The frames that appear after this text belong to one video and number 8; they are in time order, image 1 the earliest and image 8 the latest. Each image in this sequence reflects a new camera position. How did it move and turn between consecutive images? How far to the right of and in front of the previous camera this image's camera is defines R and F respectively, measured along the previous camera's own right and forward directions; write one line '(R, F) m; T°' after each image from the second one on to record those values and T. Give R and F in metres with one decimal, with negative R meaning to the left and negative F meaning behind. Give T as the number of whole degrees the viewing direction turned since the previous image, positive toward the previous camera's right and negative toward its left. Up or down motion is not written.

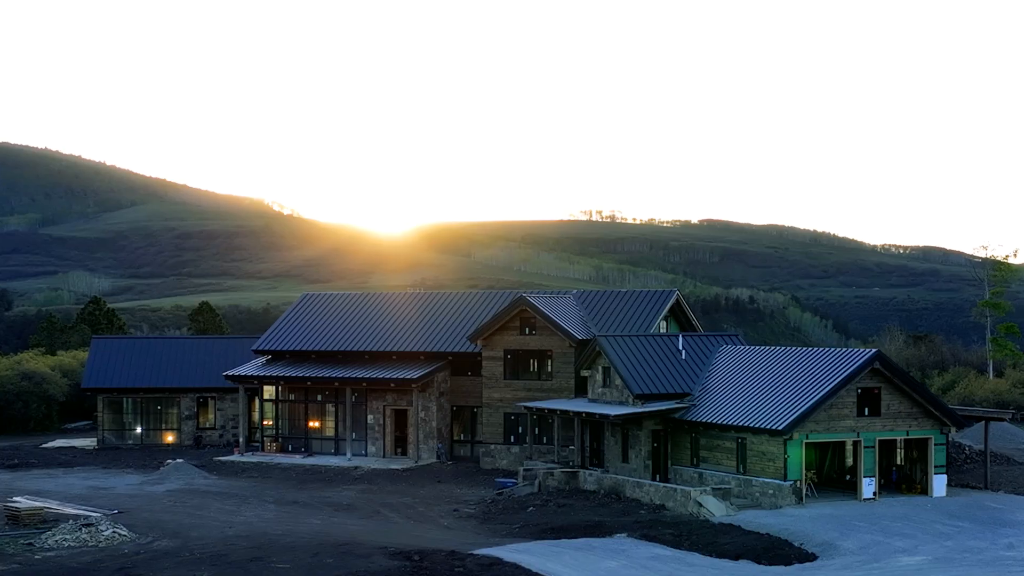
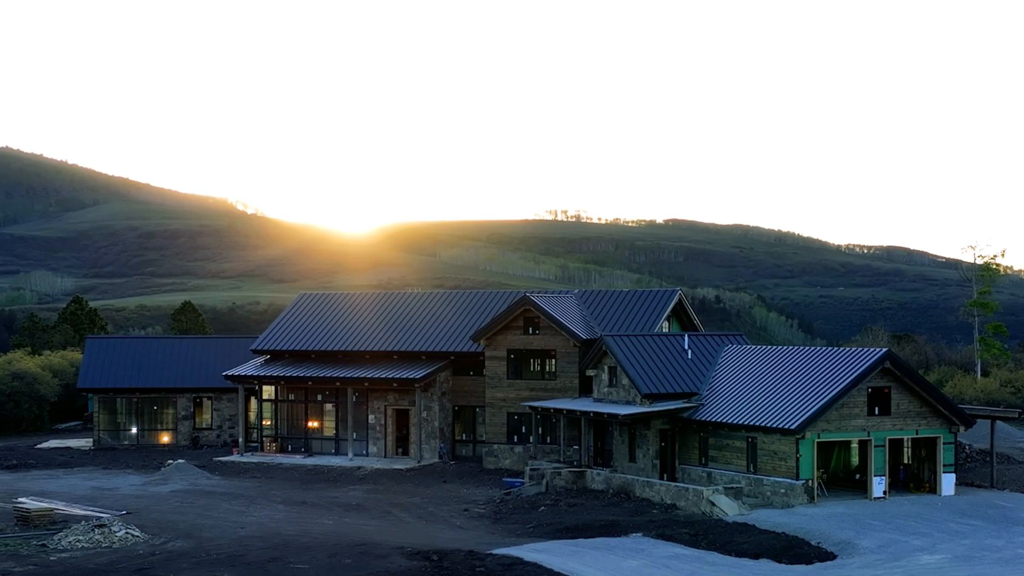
(-0.7, 0.0) m; +1°
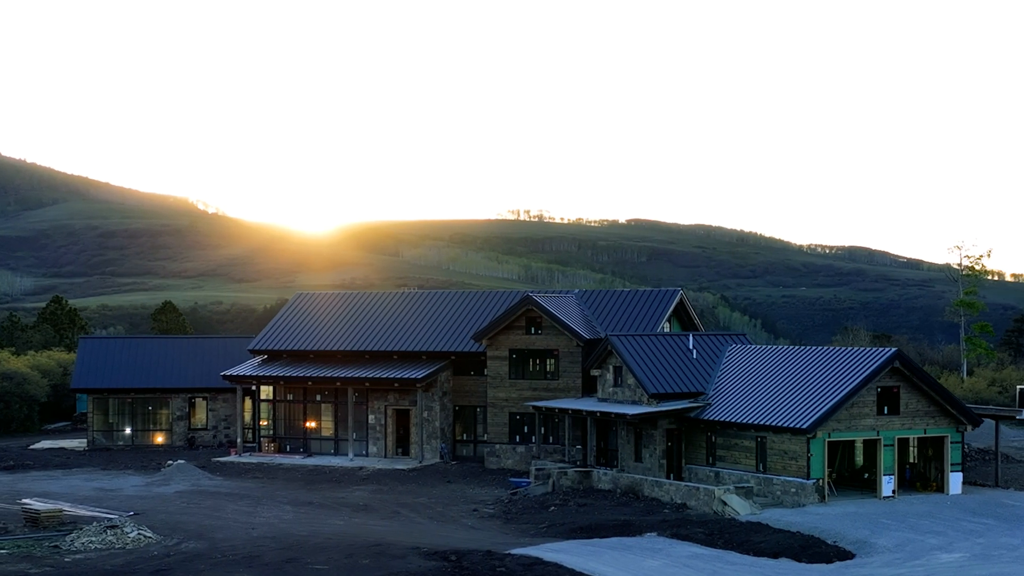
(-0.7, 0.0) m; +1°
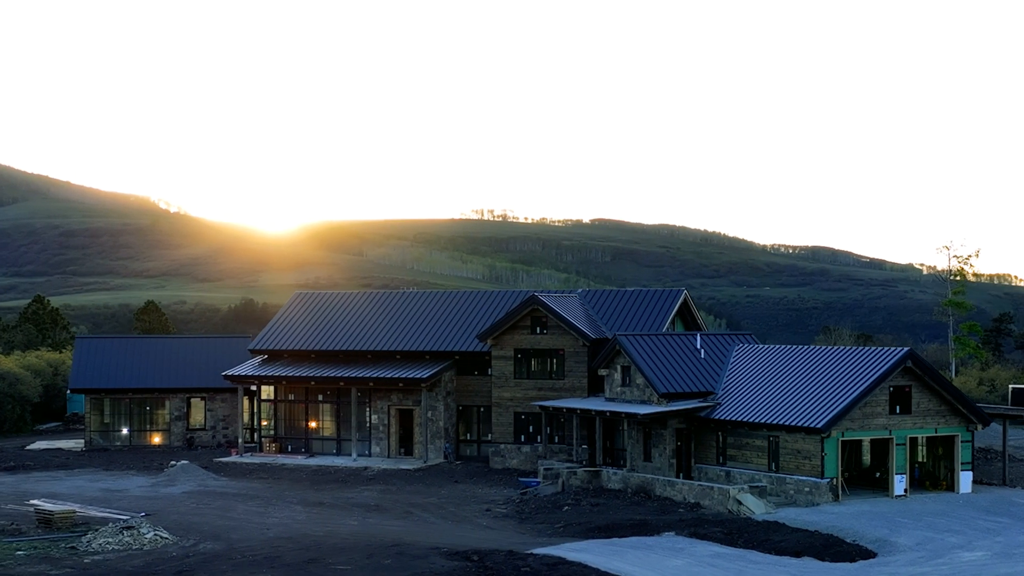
(-0.7, 0.0) m; +1°
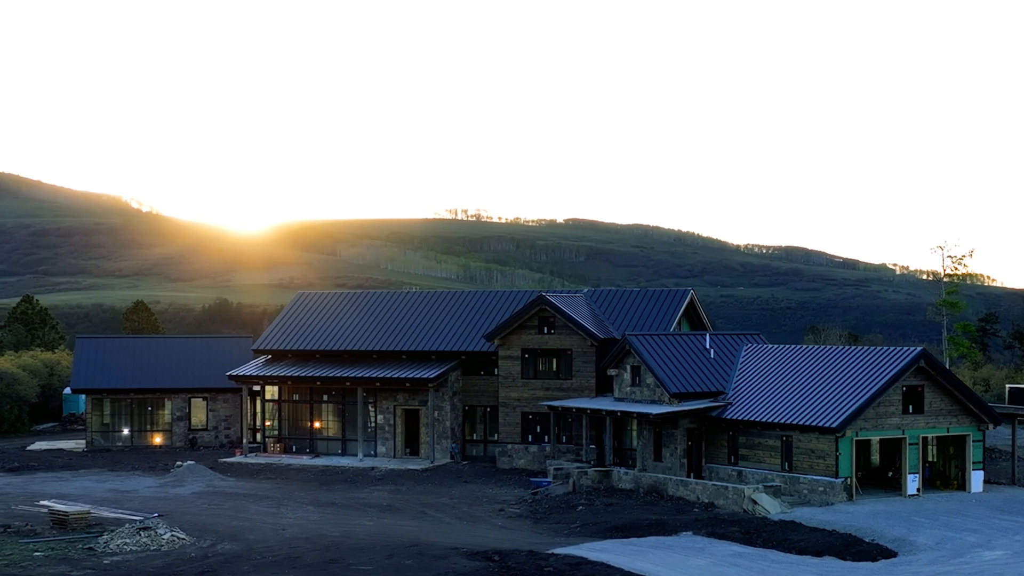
(-0.6, 0.0) m; 0°
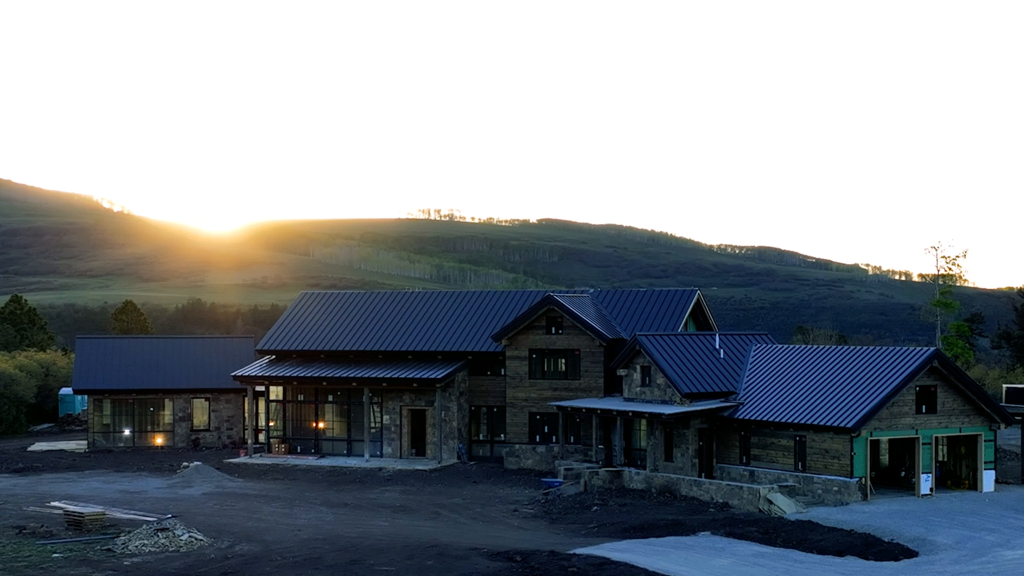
(-0.6, 0.0) m; 0°
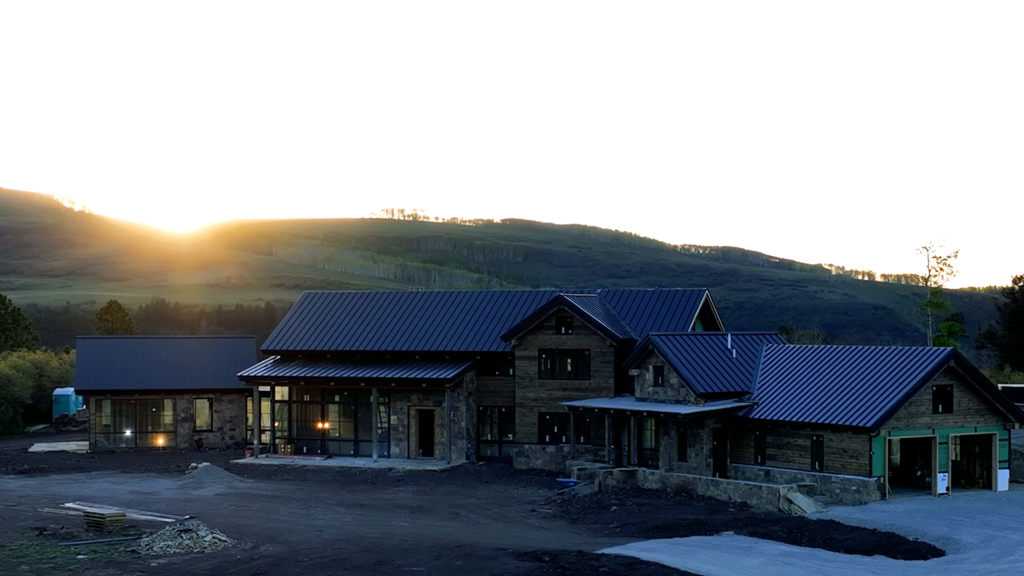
(-0.8, 0.0) m; +1°
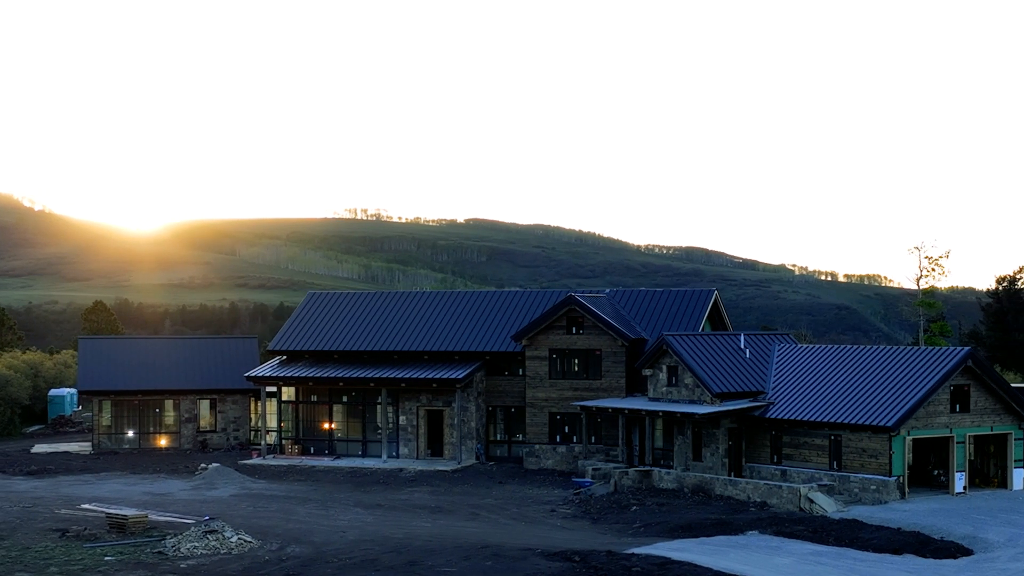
(-0.8, 0.0) m; +1°
